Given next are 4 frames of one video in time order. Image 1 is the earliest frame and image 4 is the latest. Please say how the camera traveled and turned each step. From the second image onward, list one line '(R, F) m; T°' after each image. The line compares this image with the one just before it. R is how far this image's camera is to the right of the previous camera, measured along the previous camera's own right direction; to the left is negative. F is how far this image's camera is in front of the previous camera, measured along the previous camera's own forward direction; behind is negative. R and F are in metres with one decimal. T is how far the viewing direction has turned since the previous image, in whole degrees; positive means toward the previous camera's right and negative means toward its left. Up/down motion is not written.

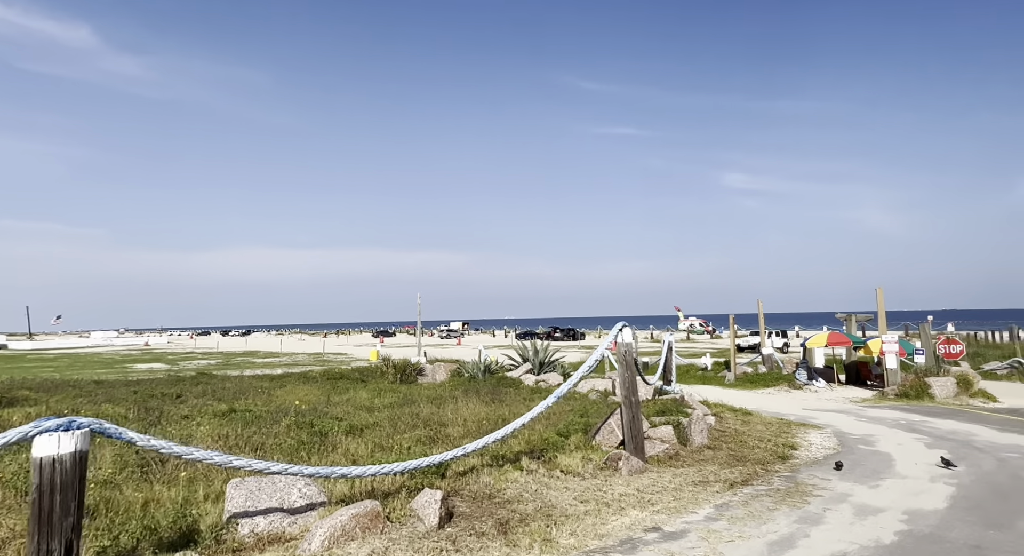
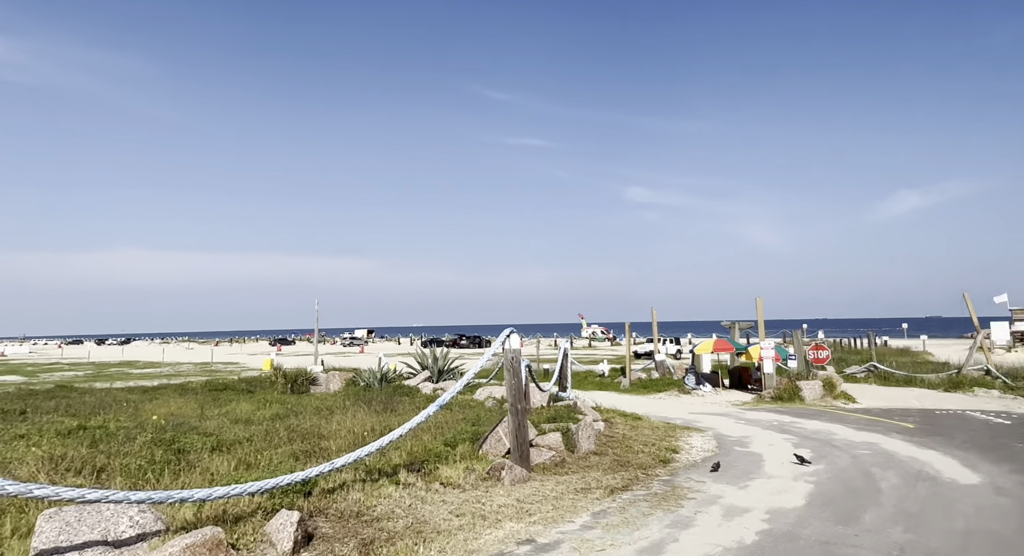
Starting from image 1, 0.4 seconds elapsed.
(+0.6, +0.2) m; +8°
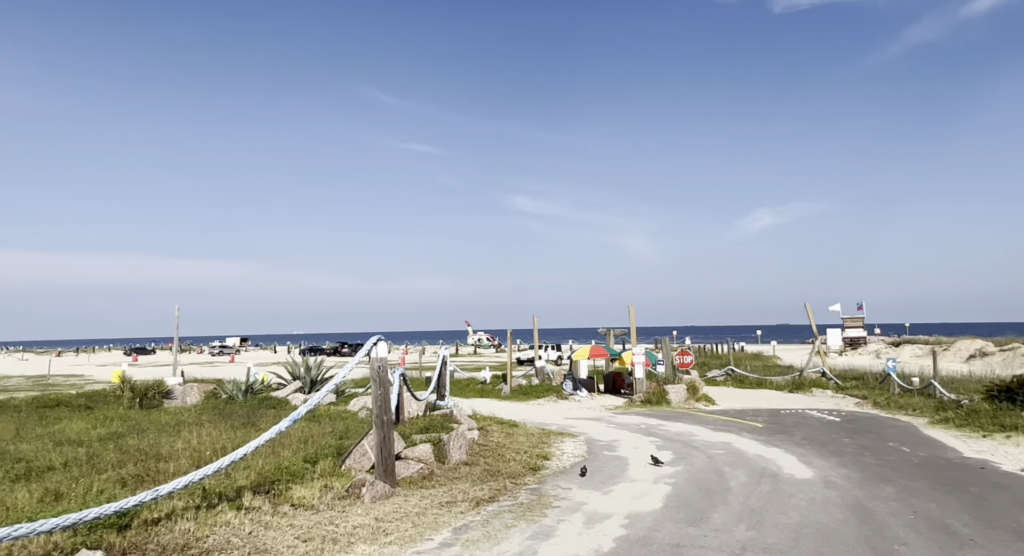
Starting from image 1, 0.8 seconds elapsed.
(+0.6, +0.7) m; +9°
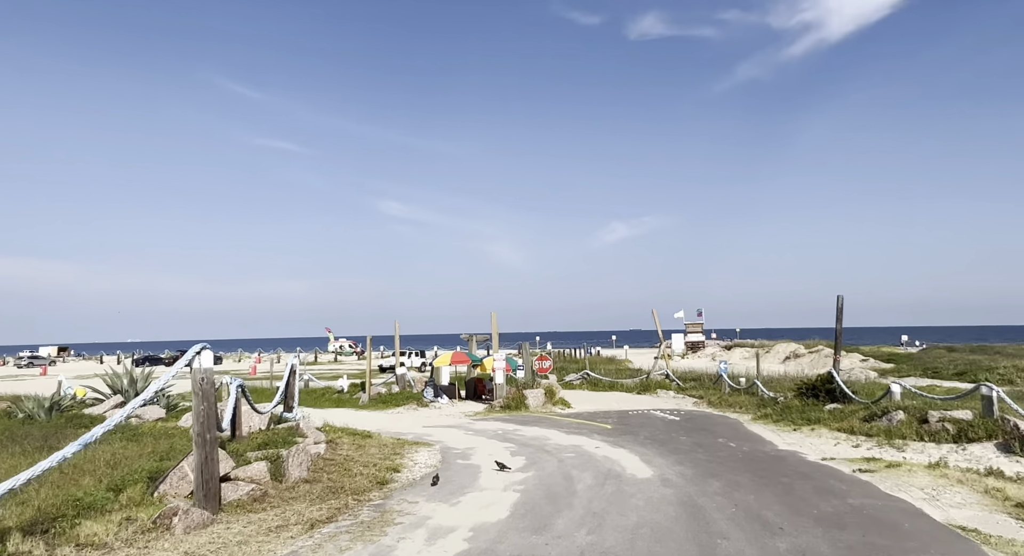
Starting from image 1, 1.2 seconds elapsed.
(+0.8, +1.1) m; +11°
